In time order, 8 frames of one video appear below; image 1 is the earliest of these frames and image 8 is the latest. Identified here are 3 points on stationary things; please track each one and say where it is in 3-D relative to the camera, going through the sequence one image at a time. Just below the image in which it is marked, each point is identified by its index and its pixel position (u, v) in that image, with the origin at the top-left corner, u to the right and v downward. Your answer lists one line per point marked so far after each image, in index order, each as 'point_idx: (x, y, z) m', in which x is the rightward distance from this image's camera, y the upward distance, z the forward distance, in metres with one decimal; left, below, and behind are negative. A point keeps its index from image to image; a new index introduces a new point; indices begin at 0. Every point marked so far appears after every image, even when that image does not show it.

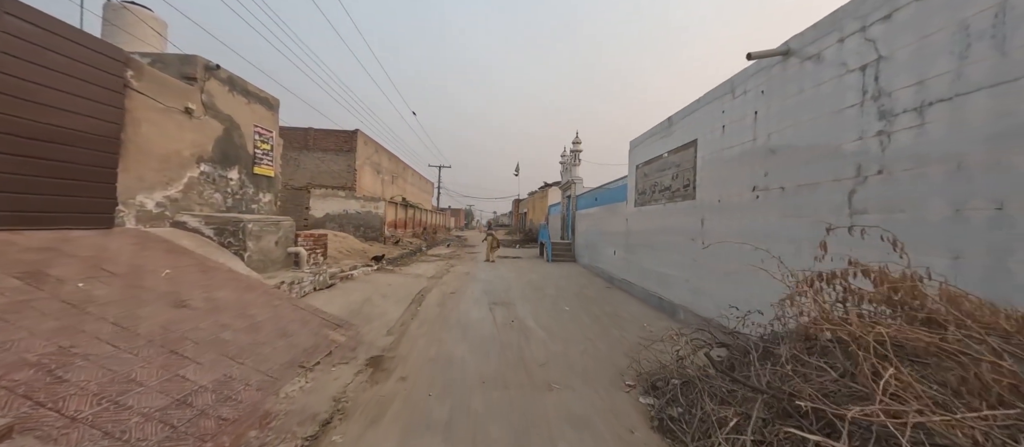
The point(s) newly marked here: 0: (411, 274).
0: (-2.7, -1.4, +7.8) m
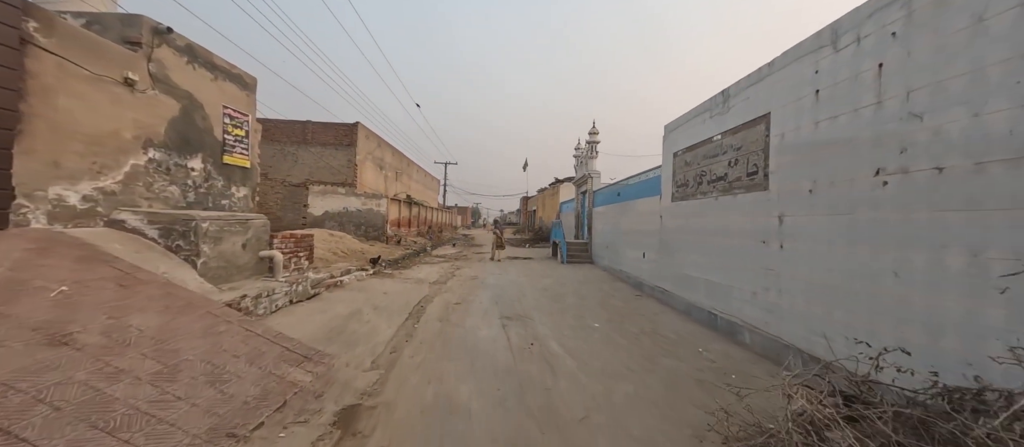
0: (-2.4, -1.3, +6.9) m
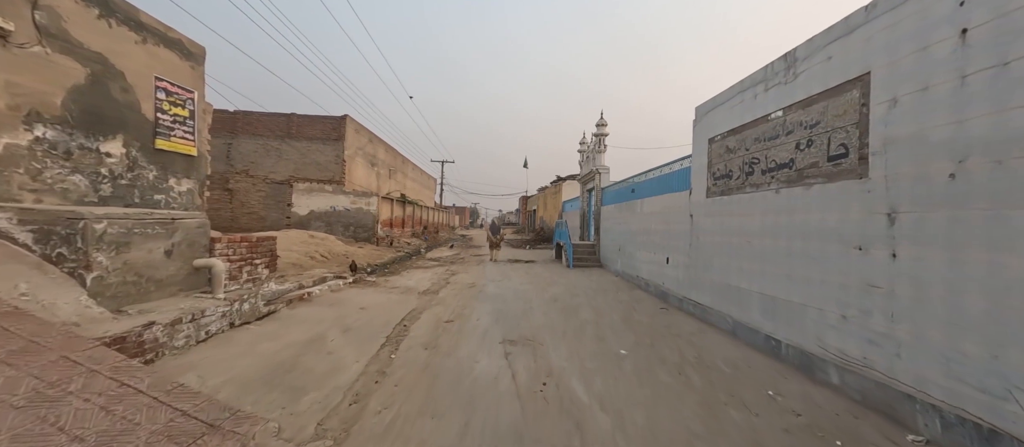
0: (-2.3, -1.3, +6.0) m
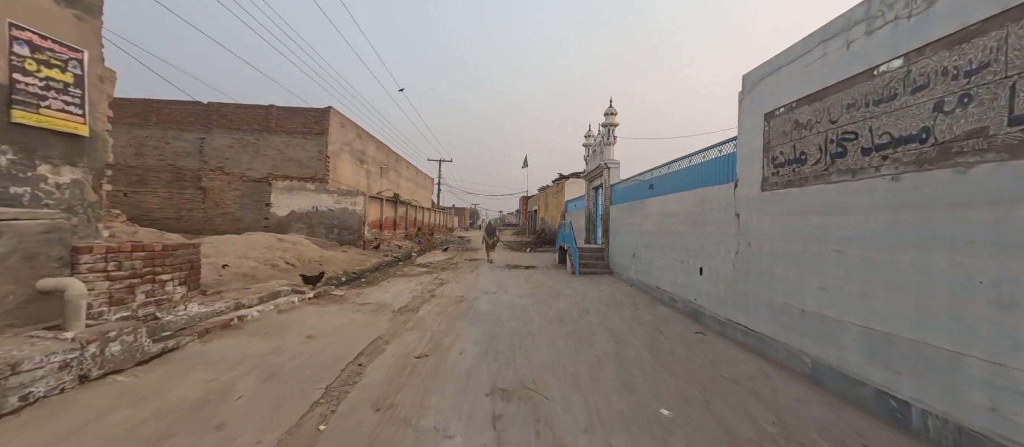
0: (-2.4, -1.4, +4.9) m
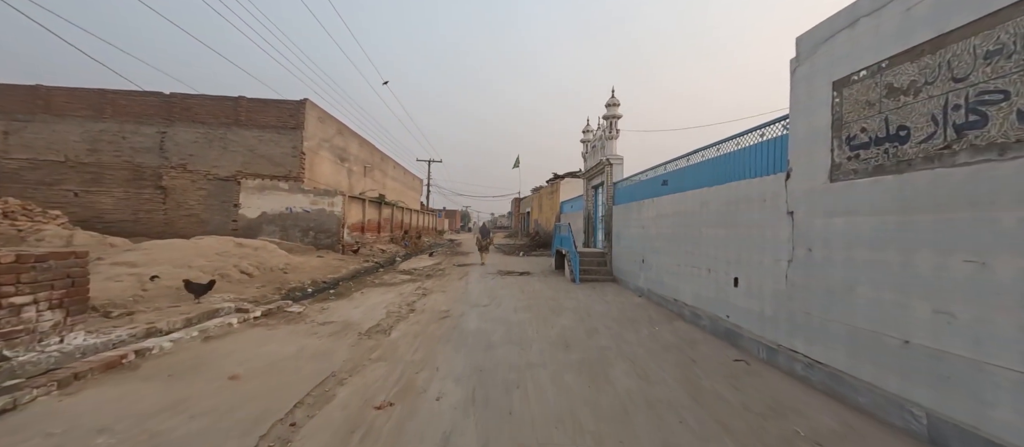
0: (-2.5, -1.4, +4.0) m
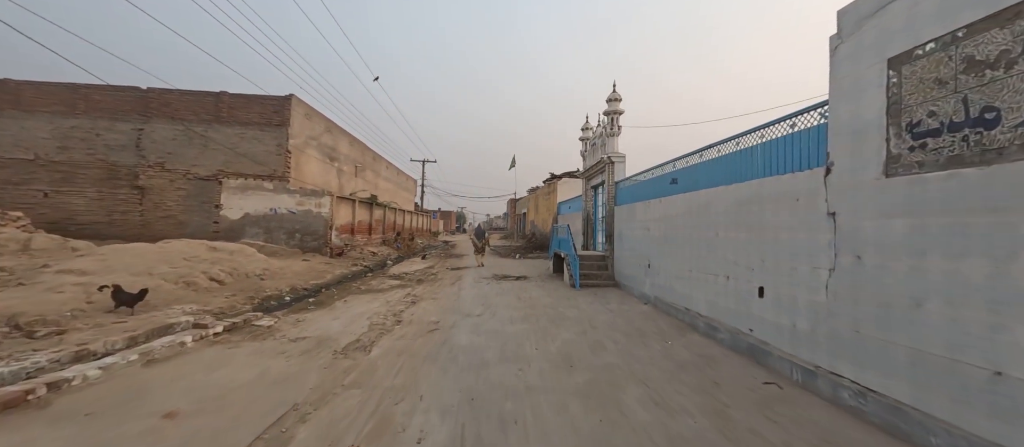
0: (-2.5, -1.4, +3.5) m
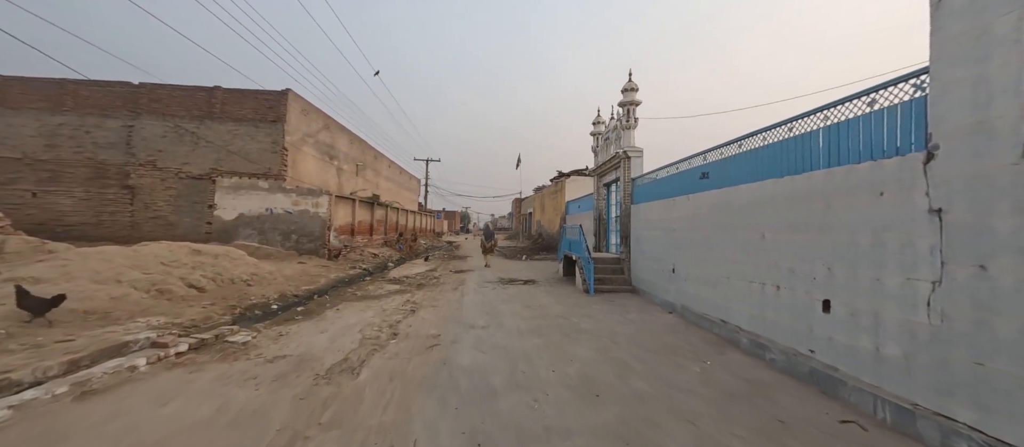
0: (-2.4, -1.4, +3.0) m
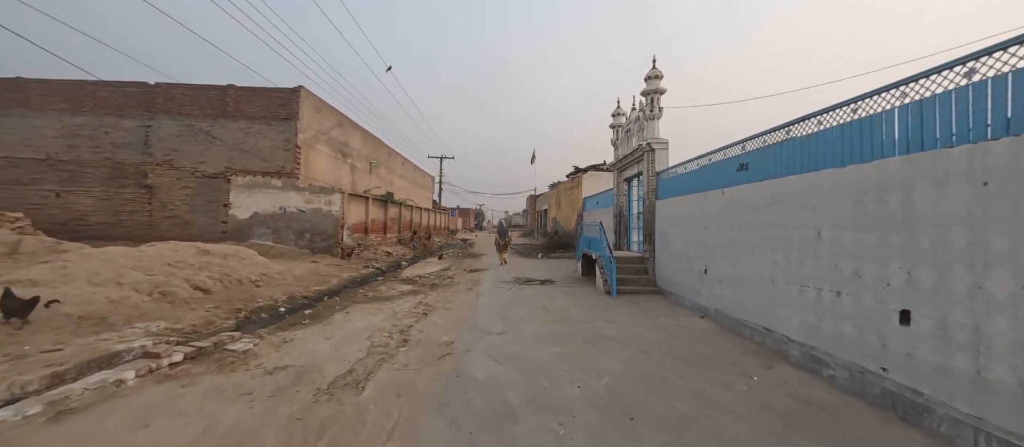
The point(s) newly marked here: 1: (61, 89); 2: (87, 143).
0: (-2.2, -1.4, +2.7) m
1: (-13.9, +4.2, +9.3) m
2: (-12.9, +2.4, +9.2) m
